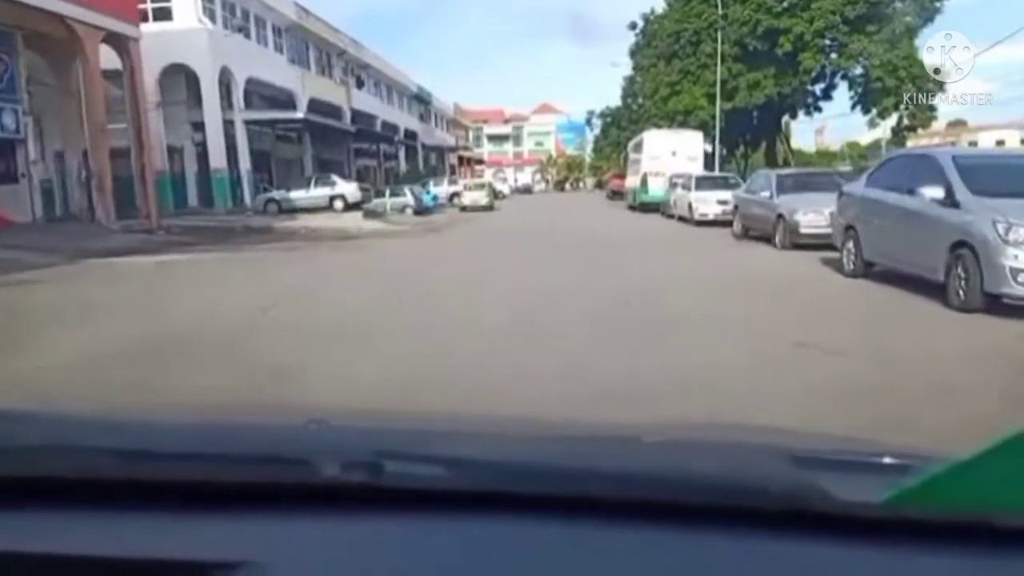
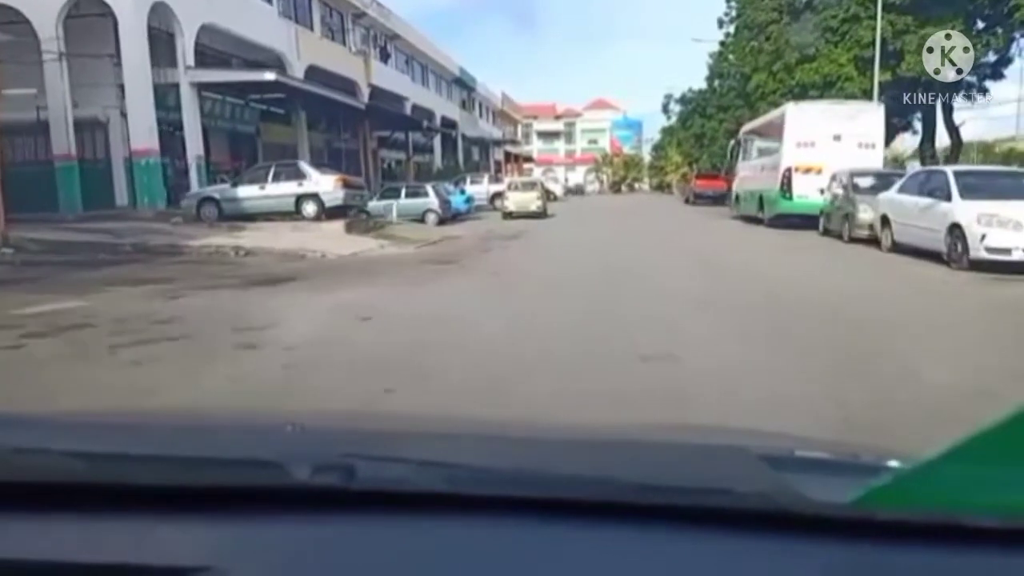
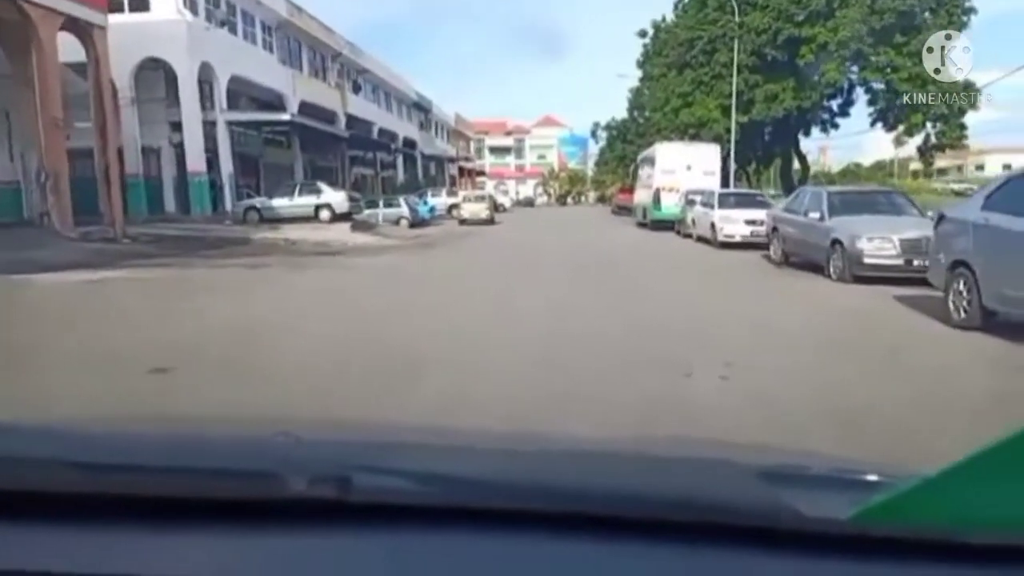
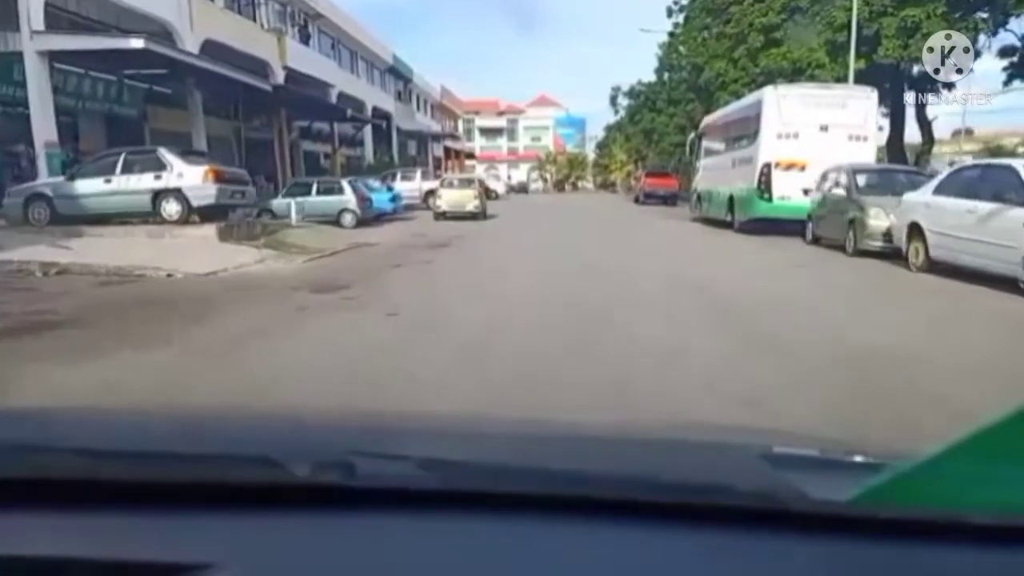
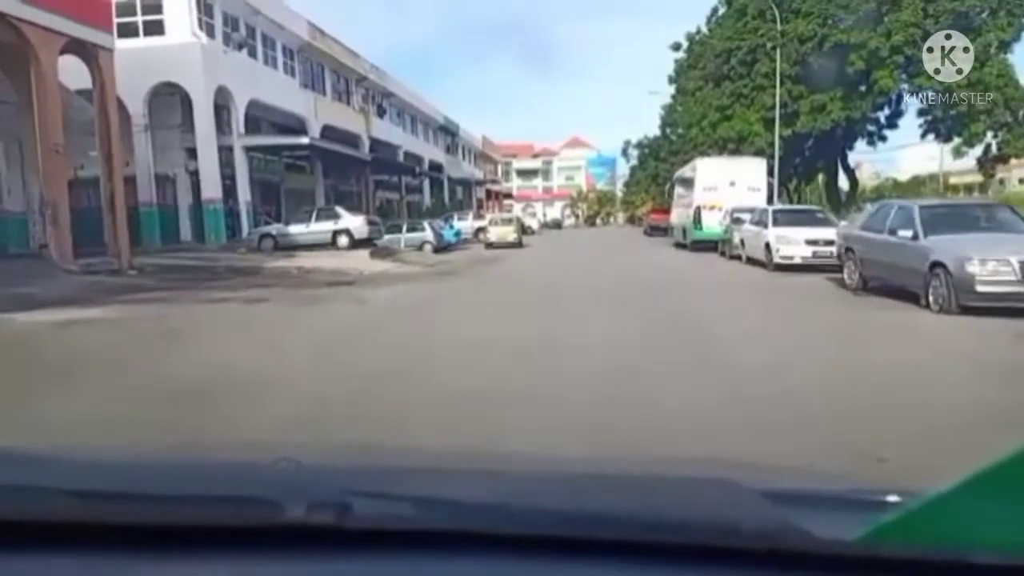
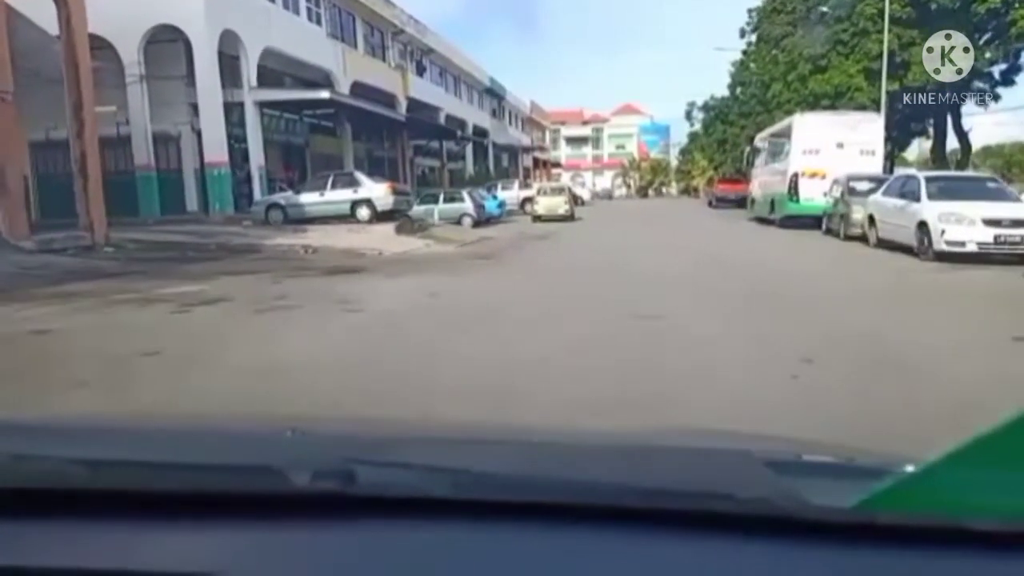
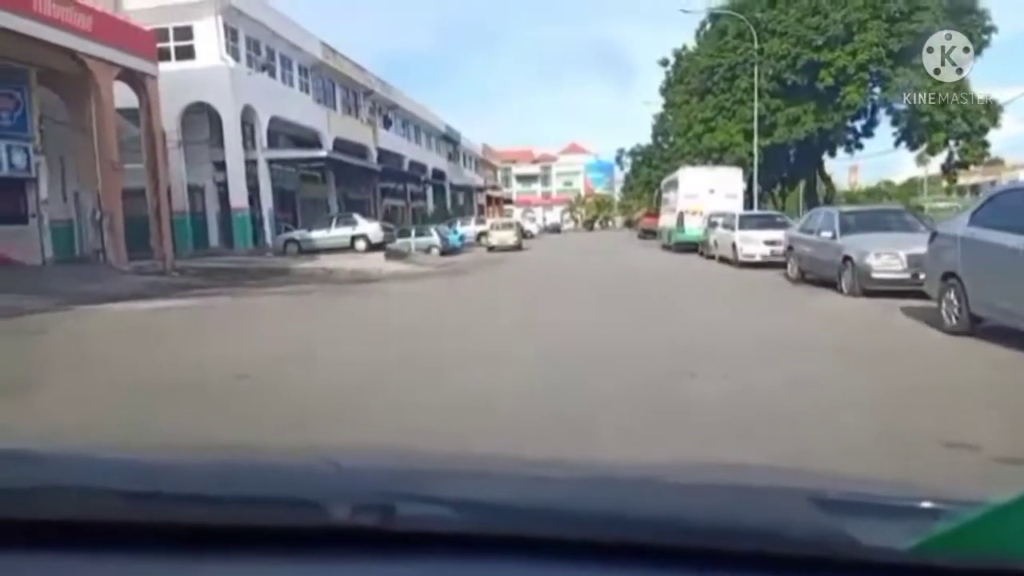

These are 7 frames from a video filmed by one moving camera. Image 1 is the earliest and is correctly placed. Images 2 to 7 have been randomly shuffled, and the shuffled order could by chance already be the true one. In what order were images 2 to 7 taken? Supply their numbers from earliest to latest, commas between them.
7, 3, 5, 6, 2, 4
